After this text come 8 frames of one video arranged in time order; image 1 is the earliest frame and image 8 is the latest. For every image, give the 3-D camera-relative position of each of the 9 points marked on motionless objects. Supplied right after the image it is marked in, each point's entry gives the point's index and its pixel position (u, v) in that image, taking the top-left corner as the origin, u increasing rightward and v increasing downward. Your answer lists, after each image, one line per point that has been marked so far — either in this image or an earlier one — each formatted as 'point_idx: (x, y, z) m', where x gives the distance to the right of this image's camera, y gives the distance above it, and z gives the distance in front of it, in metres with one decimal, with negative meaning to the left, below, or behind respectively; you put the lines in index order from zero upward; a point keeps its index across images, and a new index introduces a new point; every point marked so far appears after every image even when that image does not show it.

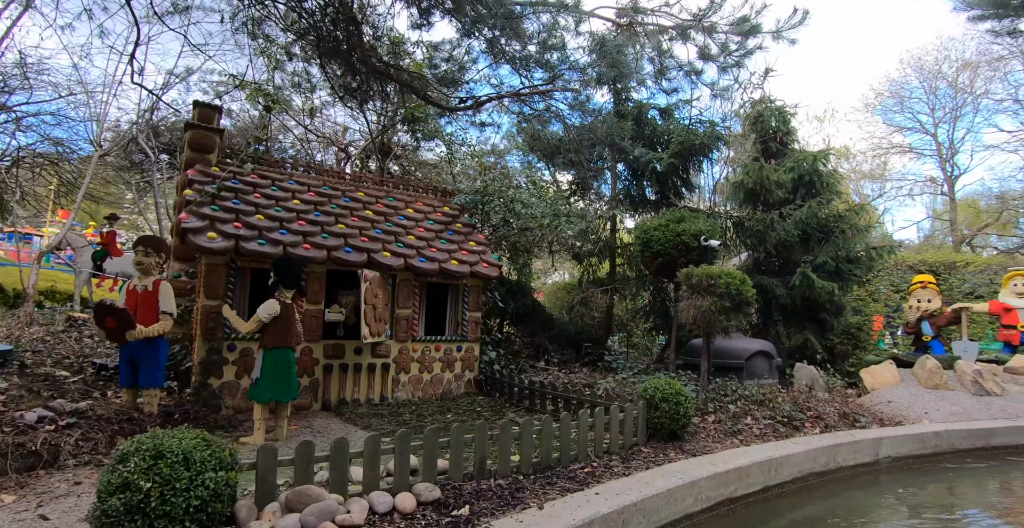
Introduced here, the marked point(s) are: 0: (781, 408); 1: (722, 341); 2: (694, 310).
0: (+3.0, -1.6, +5.9) m
1: (+2.8, -1.1, +7.2) m
2: (+1.9, -0.5, +5.7) m
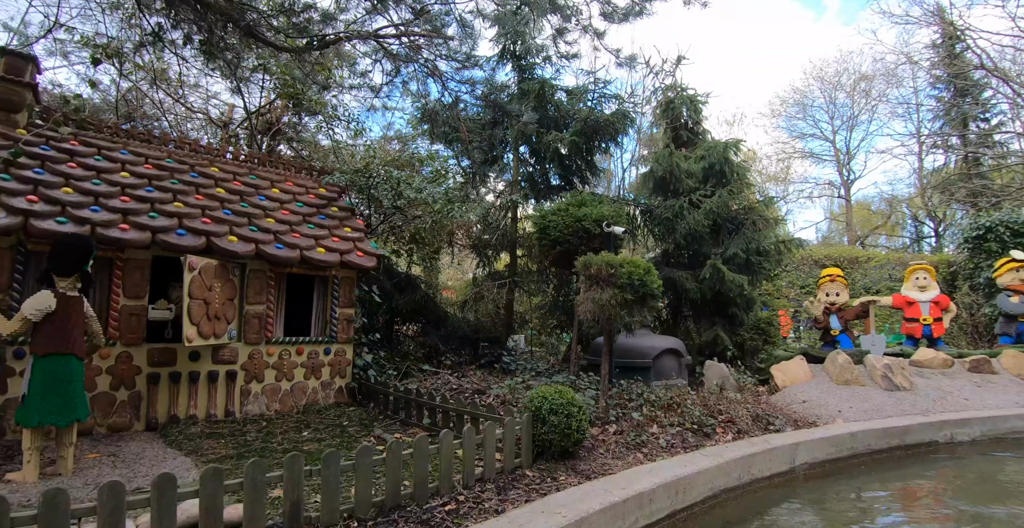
0: (+1.7, -1.4, +5.0) m
1: (+1.4, -0.9, +6.4) m
2: (+0.7, -0.4, +4.7) m
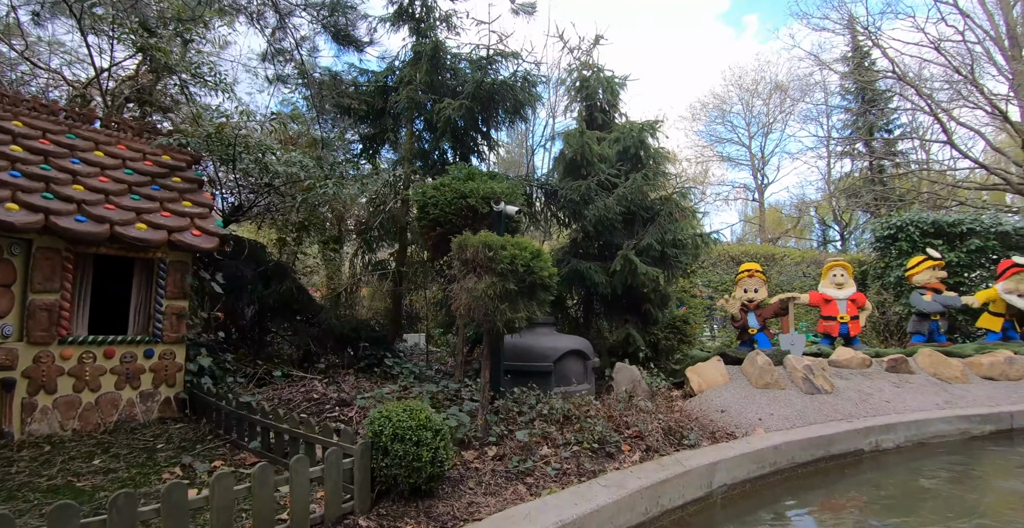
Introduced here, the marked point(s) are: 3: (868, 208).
0: (+0.6, -1.3, +4.1) m
1: (+0.1, -0.7, +5.4) m
2: (-0.3, -0.2, +3.7) m
3: (+9.2, +1.4, +13.8) m
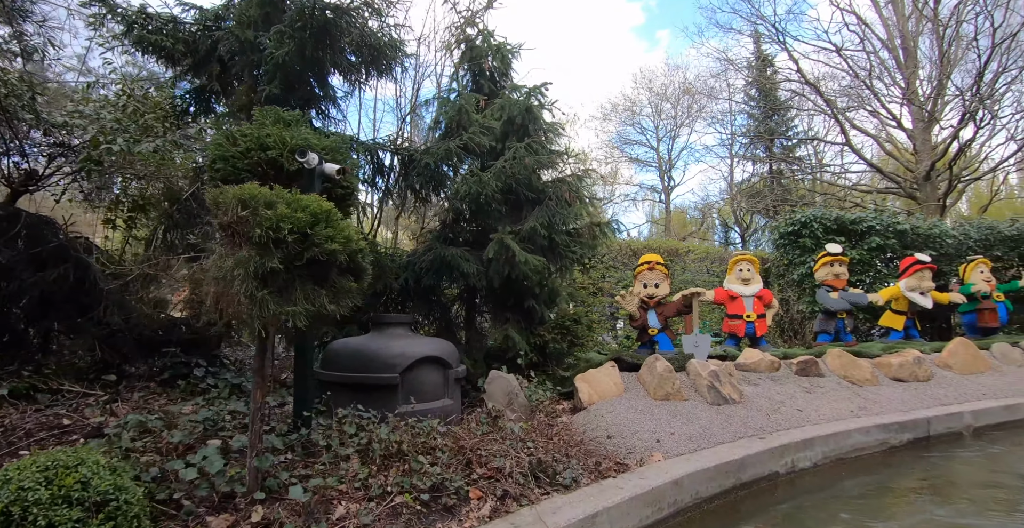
0: (-0.5, -1.1, +2.9) m
1: (-1.1, -0.6, +4.1) m
2: (-1.3, 0.0, +2.4) m
3: (+6.6, +1.3, +13.8) m
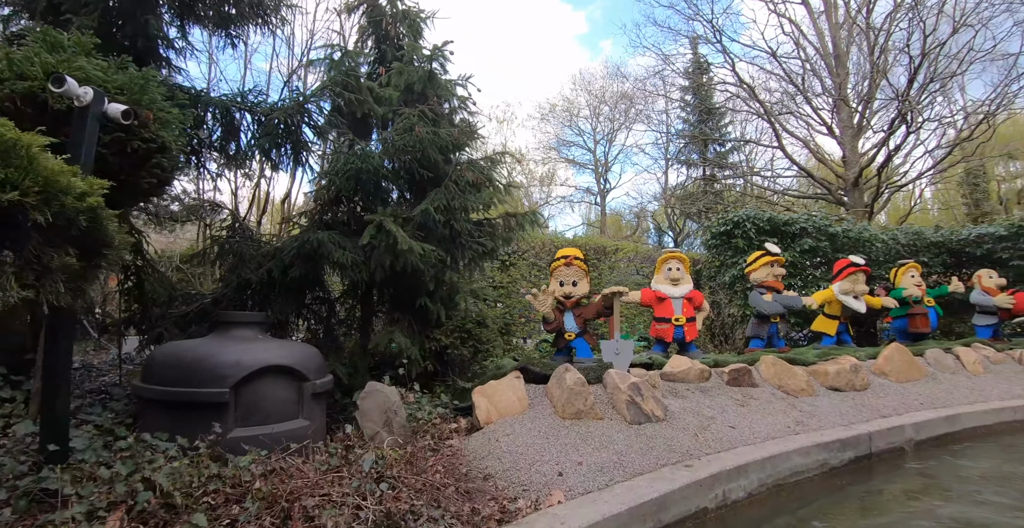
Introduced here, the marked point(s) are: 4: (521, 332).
0: (-1.1, -1.0, +2.0) m
1: (-1.9, -0.5, +3.1) m
2: (-1.9, +0.1, +1.4) m
3: (+4.8, +1.2, +13.6) m
4: (+0.1, -0.8, +6.4) m
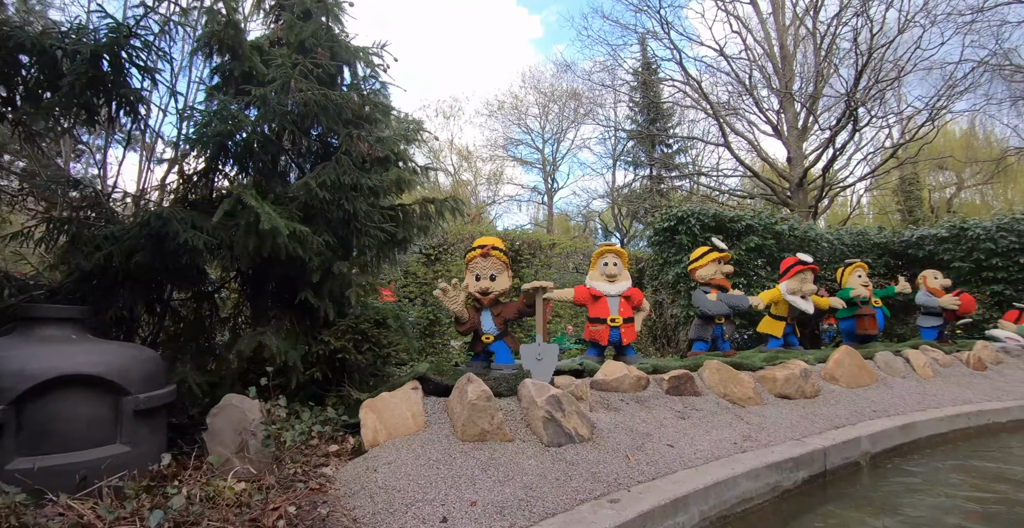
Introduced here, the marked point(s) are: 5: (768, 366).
0: (-1.5, -0.9, +1.2) m
1: (-2.4, -0.4, +2.3) m
2: (-2.2, +0.2, +0.6) m
3: (+3.4, +1.2, +13.3) m
4: (-0.7, -0.7, +5.7) m
5: (+2.1, -0.8, +4.4) m
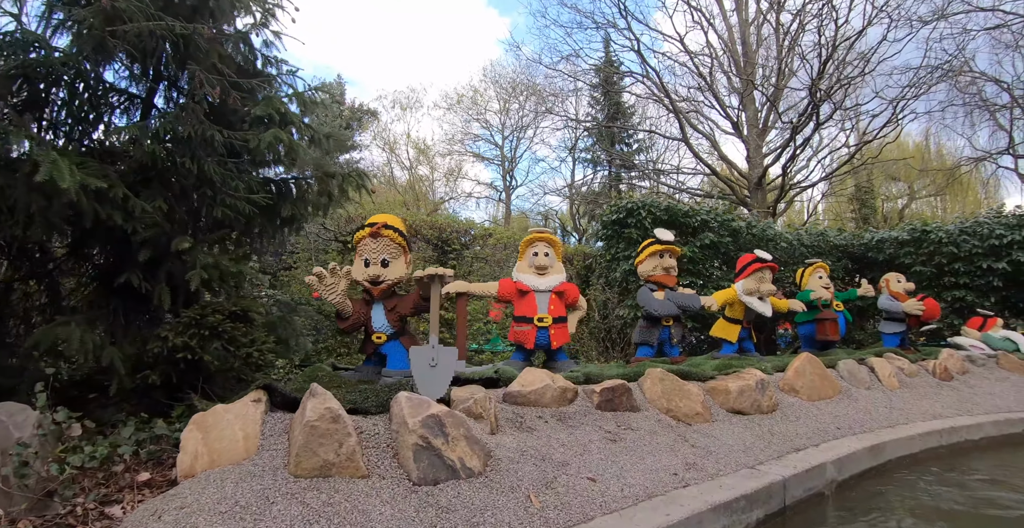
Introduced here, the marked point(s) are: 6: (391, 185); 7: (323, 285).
0: (-2.0, -0.7, +0.4) m
1: (-2.9, -0.2, +1.4) m
2: (-2.6, +0.4, -0.3) m
3: (+2.3, +1.1, +12.8) m
4: (-1.4, -0.6, +4.9) m
5: (+1.5, -0.8, +3.8) m
6: (-3.8, +2.4, +16.4) m
7: (-1.0, -0.1, +2.9) m
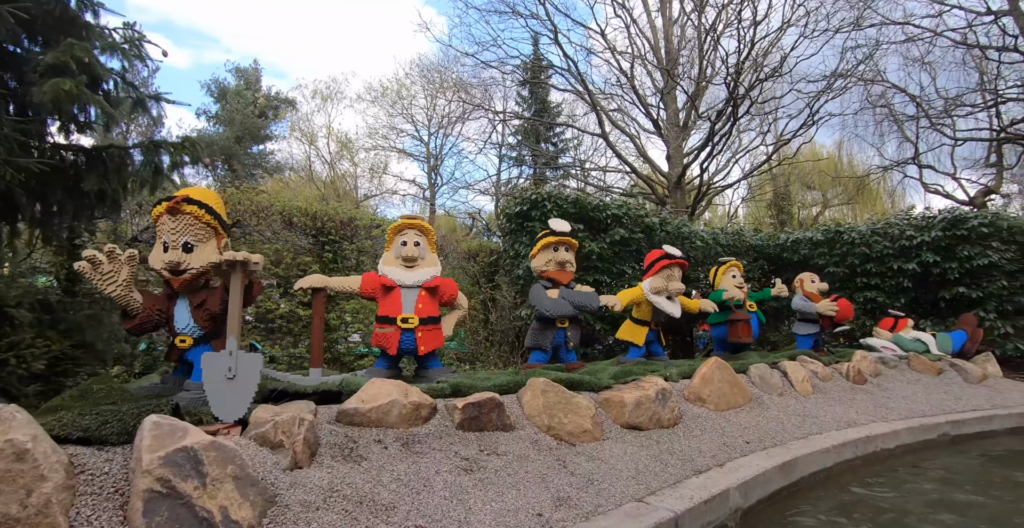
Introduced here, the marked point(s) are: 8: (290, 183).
0: (-2.4, -0.6, -0.4) m
1: (-3.4, -0.1, +0.5) m
2: (-2.9, +0.5, -1.1) m
3: (+0.5, +1.1, +12.3) m
4: (-2.3, -0.6, +4.1) m
5: (+0.7, -0.8, +3.3) m
6: (-5.9, +2.4, +15.4) m
7: (-1.7, 0.0, +2.2) m
8: (-5.9, +2.1, +14.2) m
